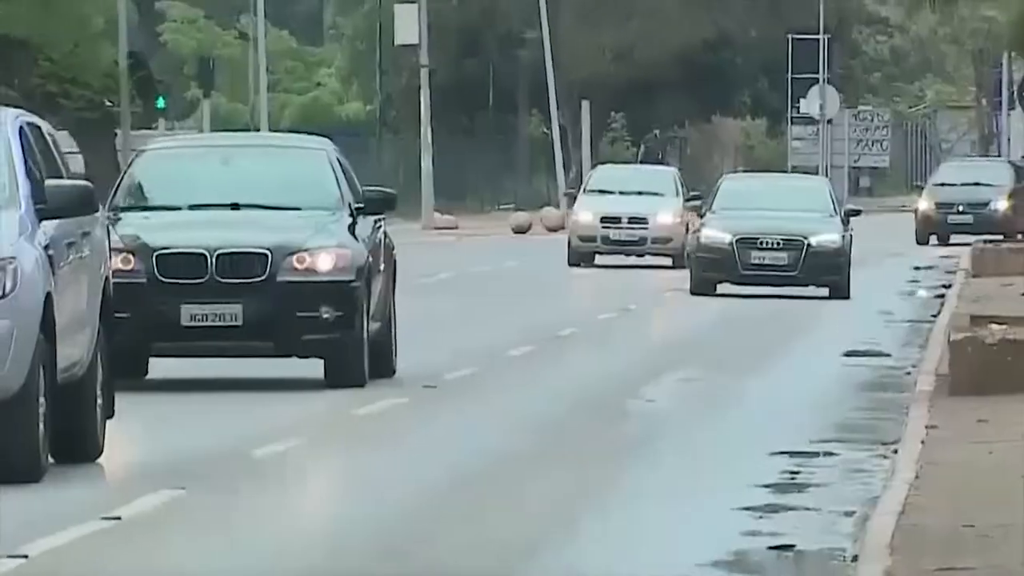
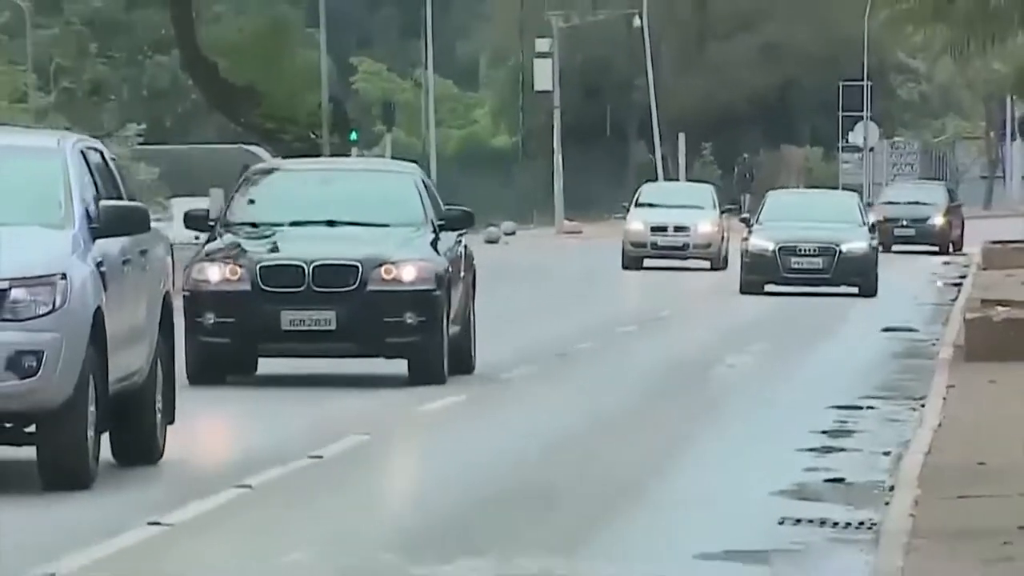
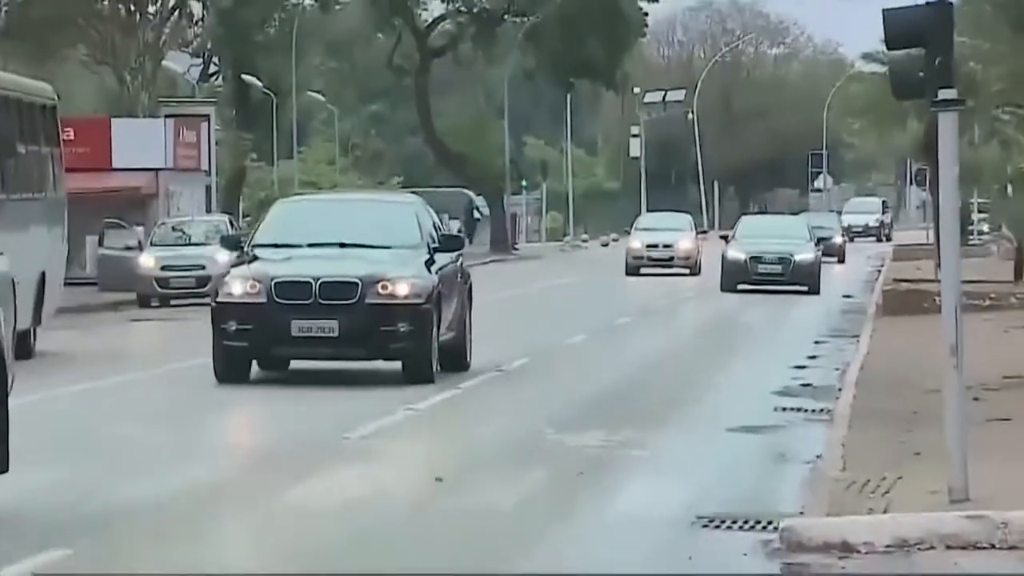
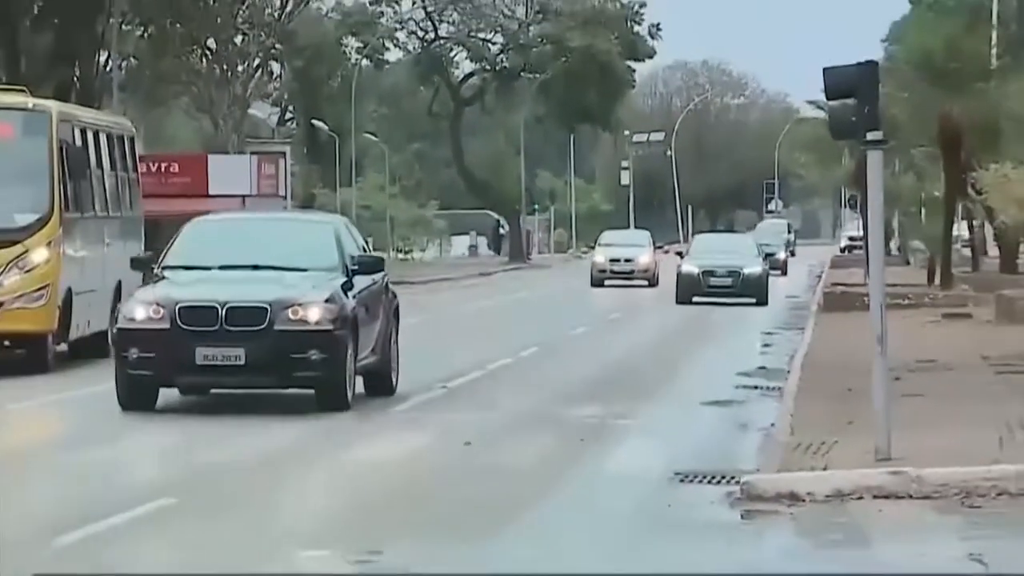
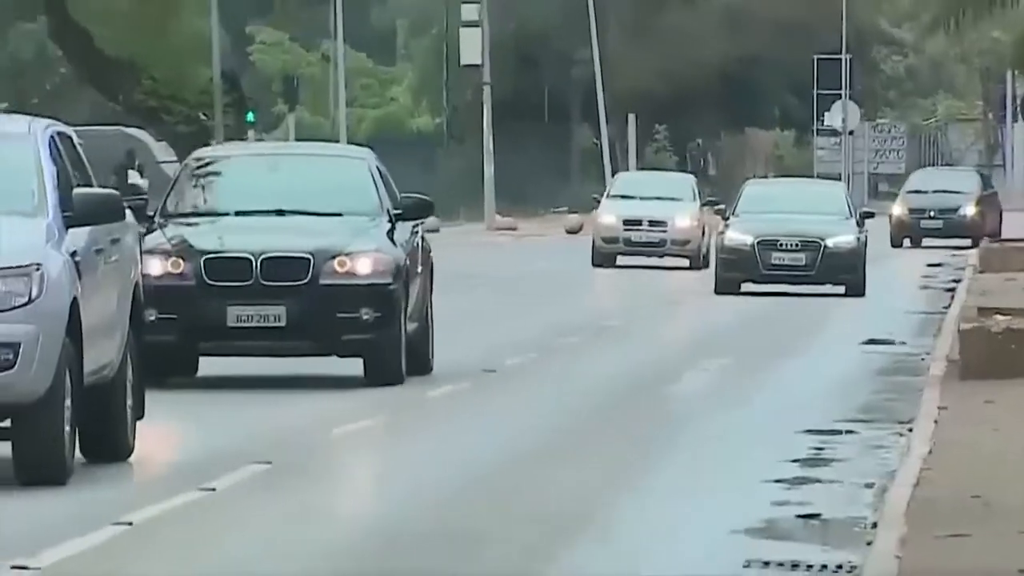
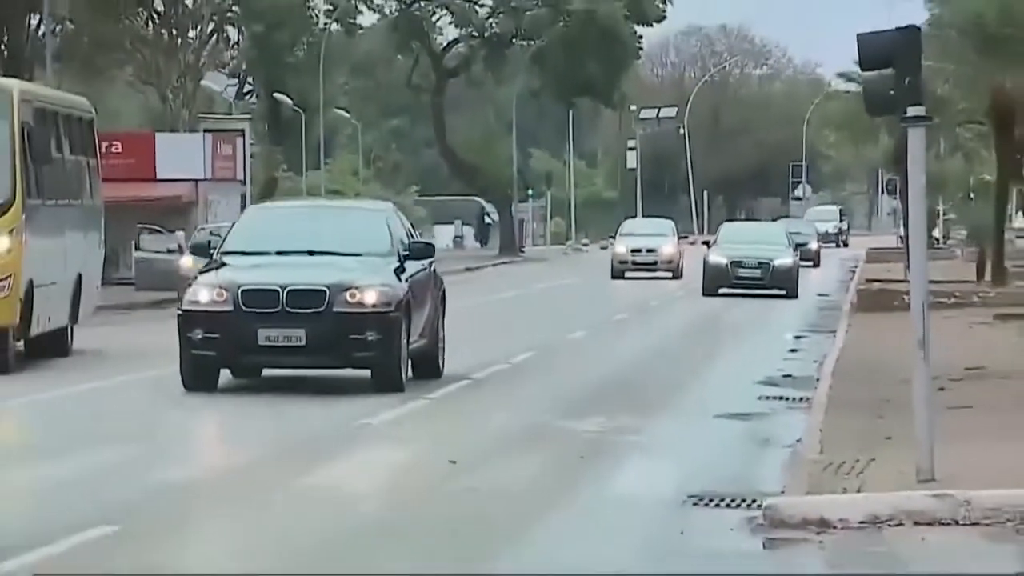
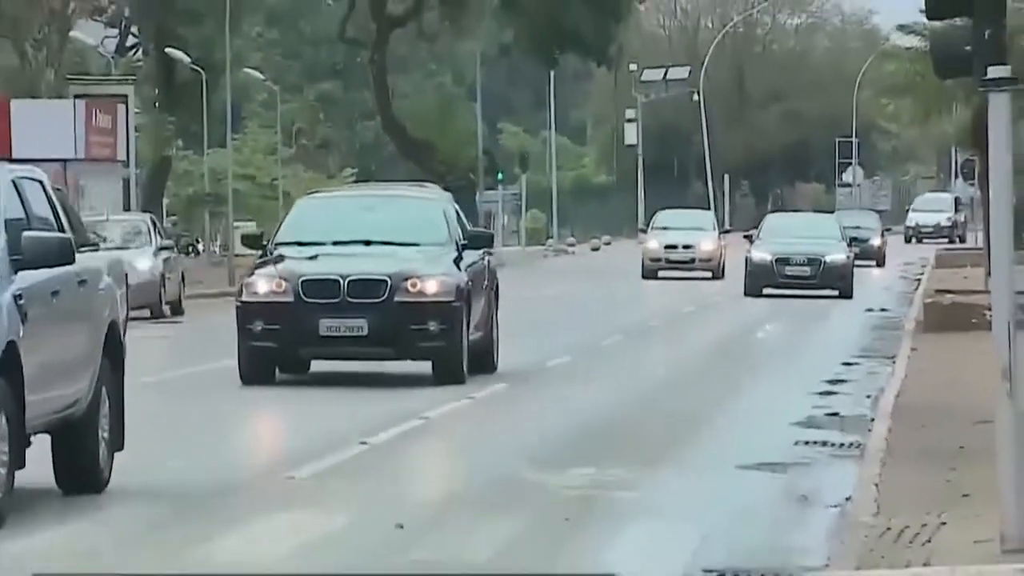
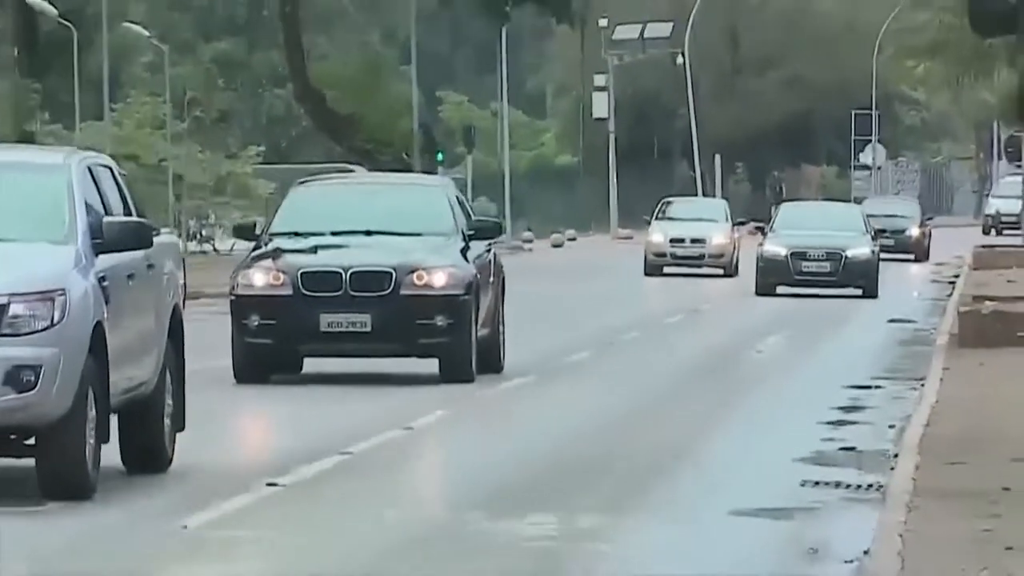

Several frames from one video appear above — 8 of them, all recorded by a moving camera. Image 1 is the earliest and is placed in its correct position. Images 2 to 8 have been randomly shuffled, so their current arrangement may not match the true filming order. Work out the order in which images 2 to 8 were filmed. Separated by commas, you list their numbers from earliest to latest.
5, 2, 8, 7, 3, 6, 4
